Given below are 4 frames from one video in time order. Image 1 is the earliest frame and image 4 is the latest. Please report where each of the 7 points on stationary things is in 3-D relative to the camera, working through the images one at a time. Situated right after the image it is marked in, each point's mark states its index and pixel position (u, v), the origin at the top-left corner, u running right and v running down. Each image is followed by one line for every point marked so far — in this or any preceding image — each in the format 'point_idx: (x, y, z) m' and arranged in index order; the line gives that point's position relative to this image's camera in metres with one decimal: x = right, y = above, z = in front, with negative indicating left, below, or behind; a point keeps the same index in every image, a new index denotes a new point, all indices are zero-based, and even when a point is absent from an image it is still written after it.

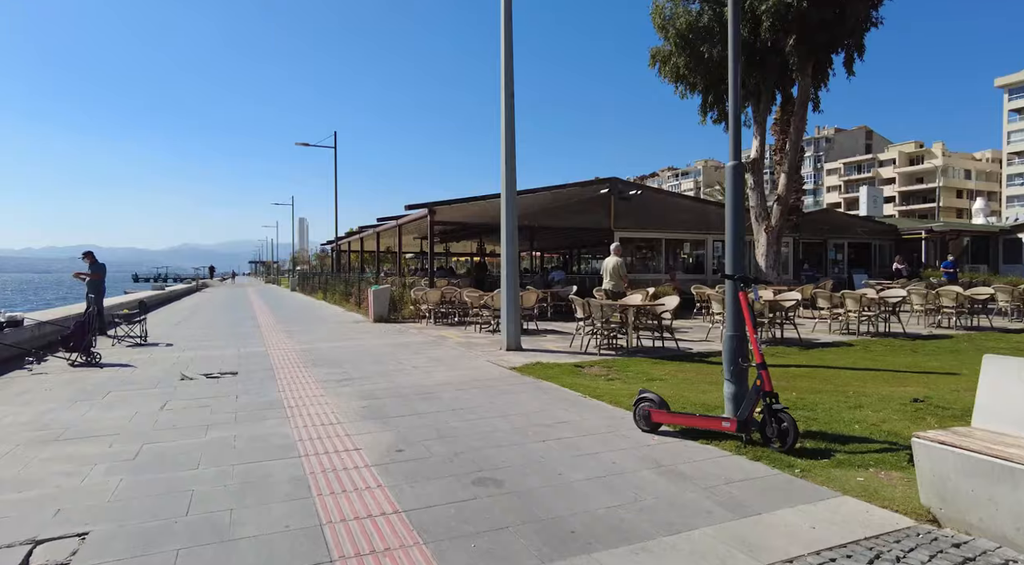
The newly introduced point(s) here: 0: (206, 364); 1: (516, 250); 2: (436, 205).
0: (-4.9, -1.3, +9.1) m
1: (+0.1, +0.6, +10.3) m
2: (-2.3, +2.3, +17.2) m
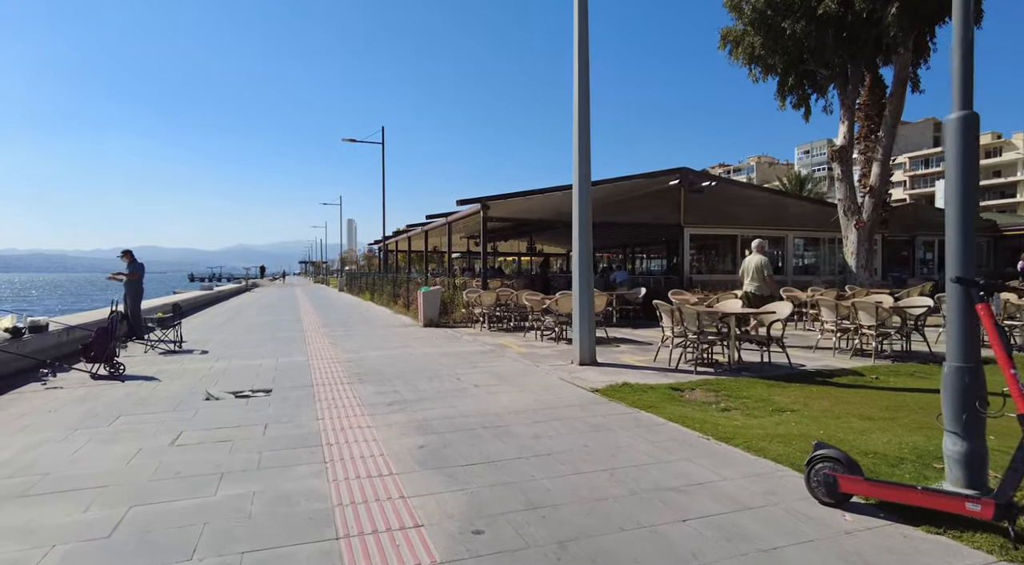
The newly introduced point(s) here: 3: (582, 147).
0: (-3.9, -1.4, +8.0) m
1: (+1.2, +0.5, +8.8) m
2: (-0.7, +2.3, +15.8) m
3: (+1.1, +2.1, +8.8) m
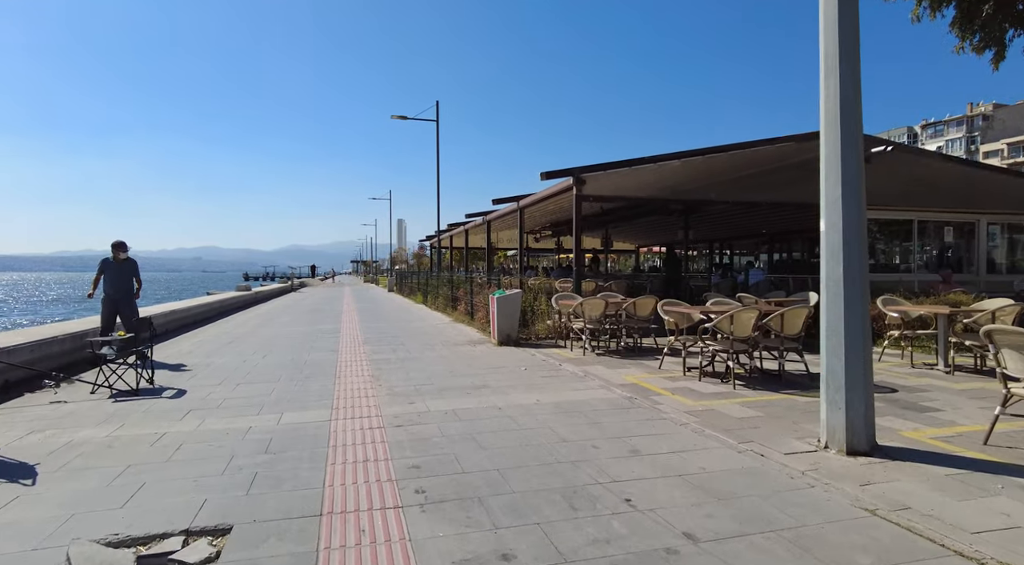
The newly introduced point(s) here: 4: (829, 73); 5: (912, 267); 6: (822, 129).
0: (-2.4, -1.4, +4.1) m
1: (+2.8, +0.5, +4.5) m
2: (+1.5, +2.2, +11.6) m
3: (+2.7, +2.0, +4.5) m
4: (+2.6, +1.7, +4.6) m
5: (+9.7, +0.4, +13.8) m
6: (+2.6, +1.3, +4.7) m
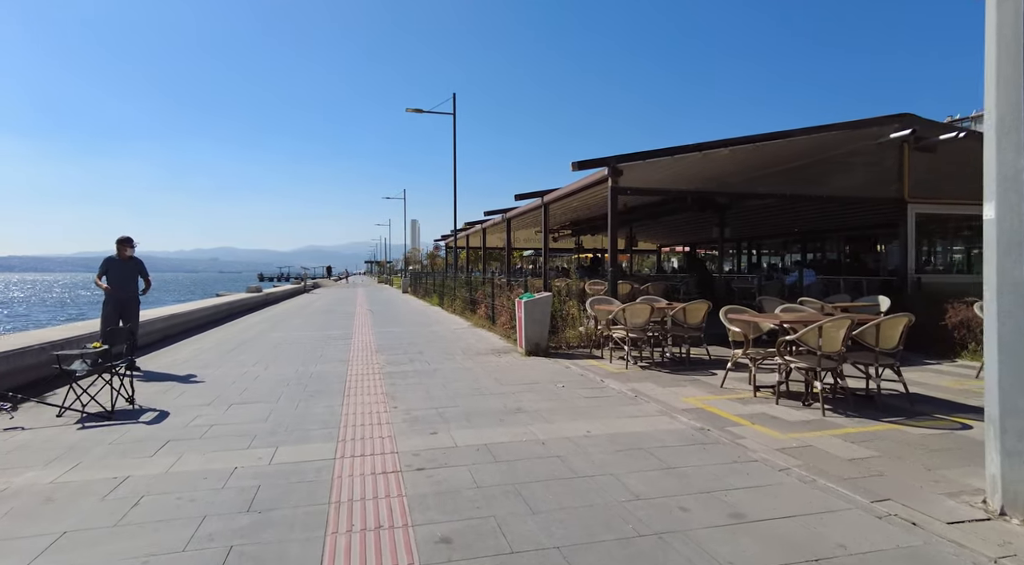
0: (-2.0, -1.5, +3.0) m
1: (+3.1, +0.4, +3.3) m
2: (+2.0, +2.2, +10.4) m
3: (+3.0, +2.0, +3.3) m
4: (+3.0, +1.7, +3.4) m
5: (+10.3, +0.3, +12.4) m
6: (+2.9, +1.3, +3.4) m
